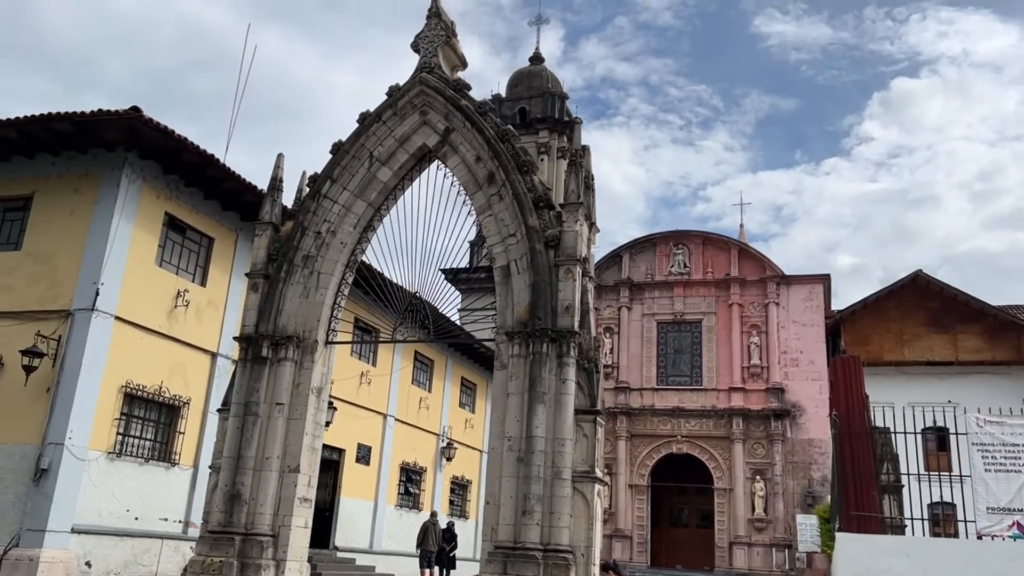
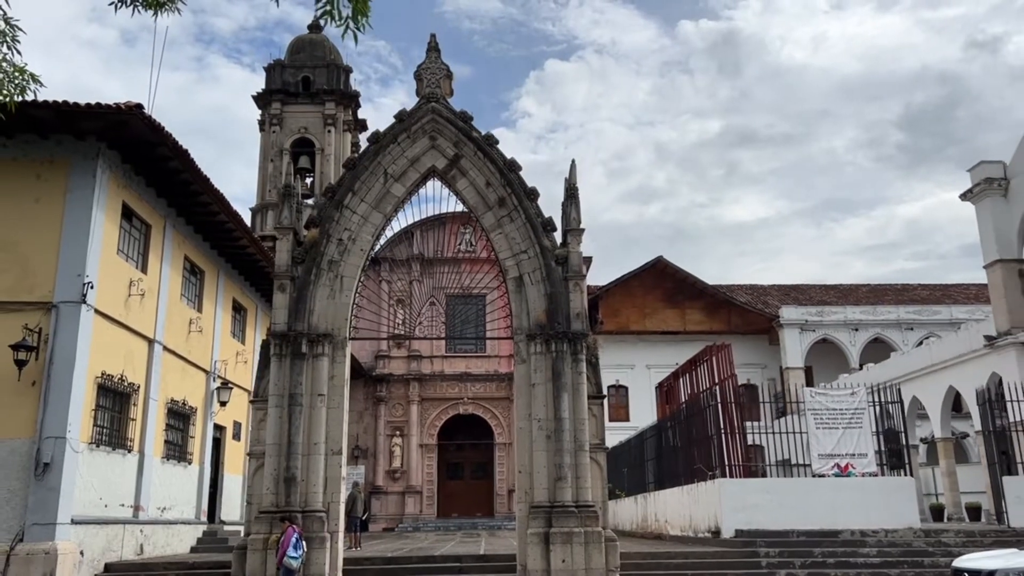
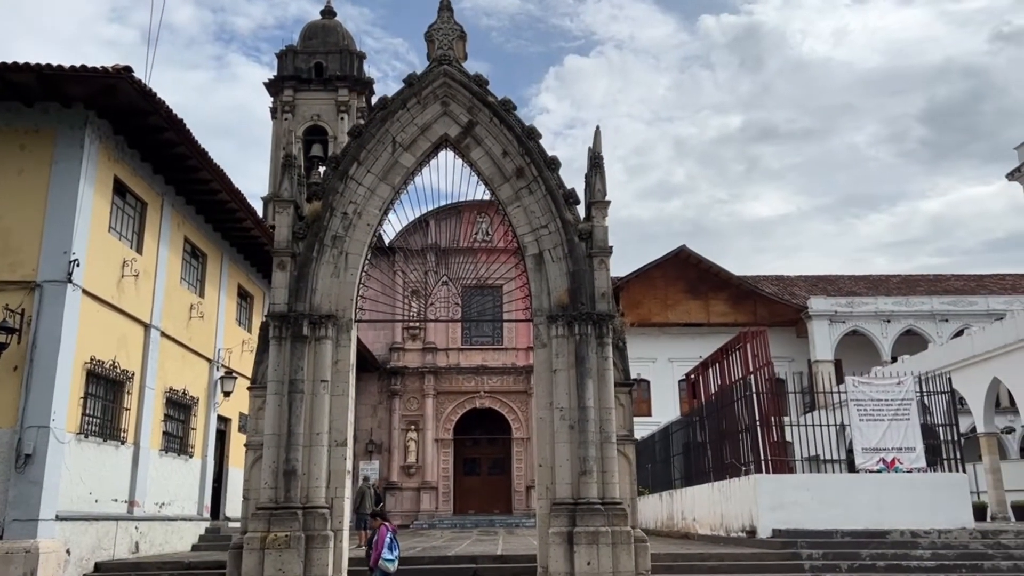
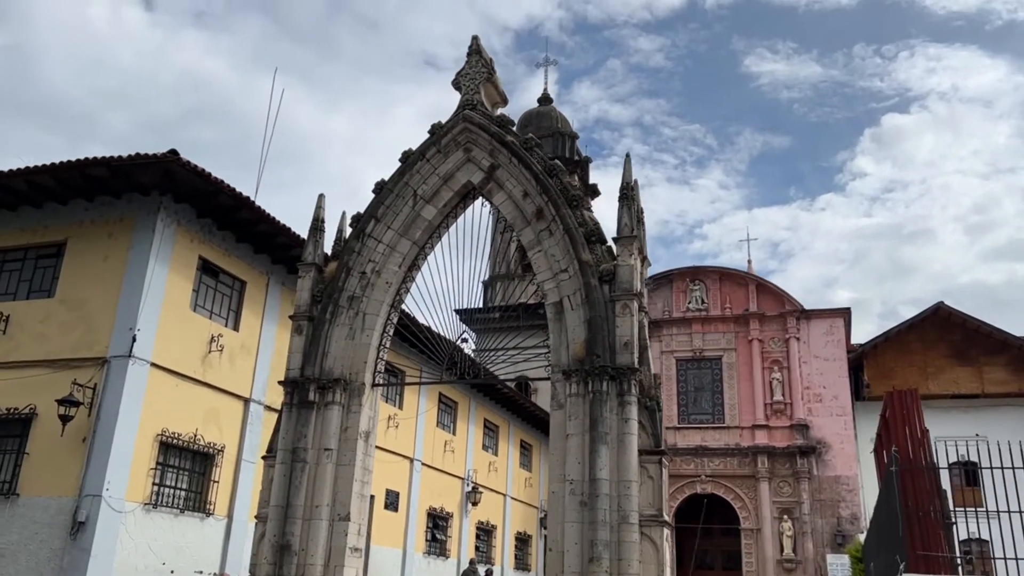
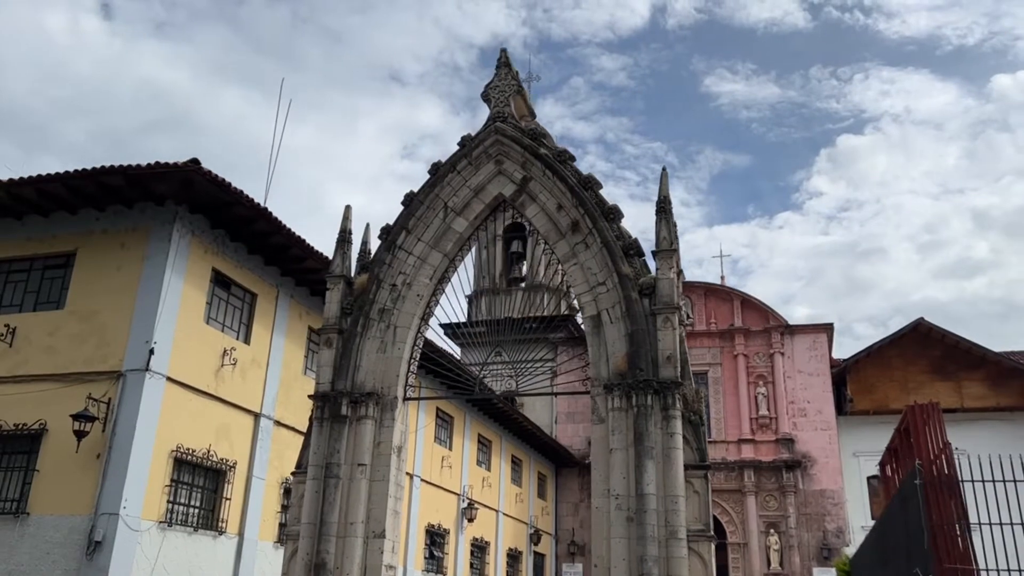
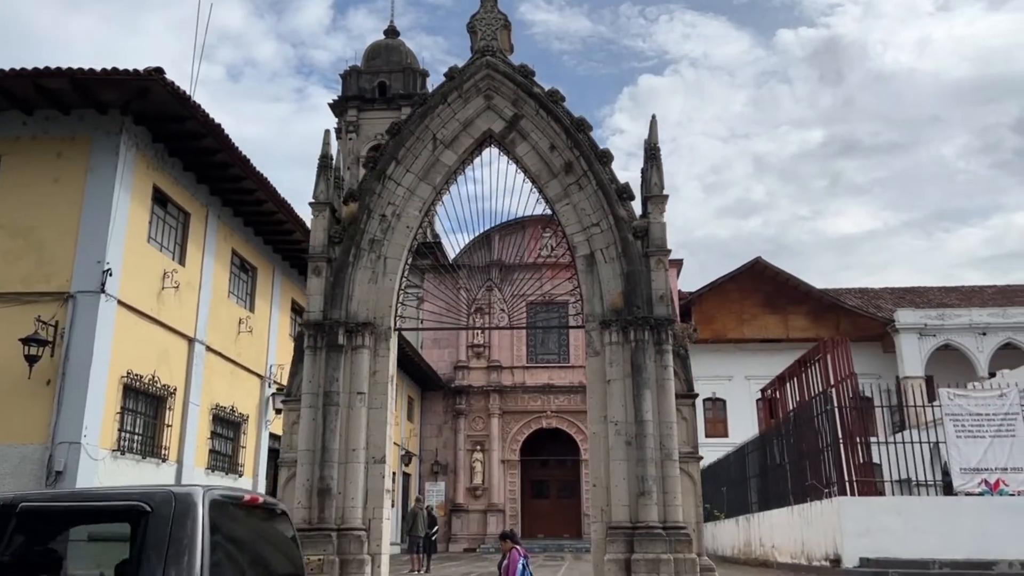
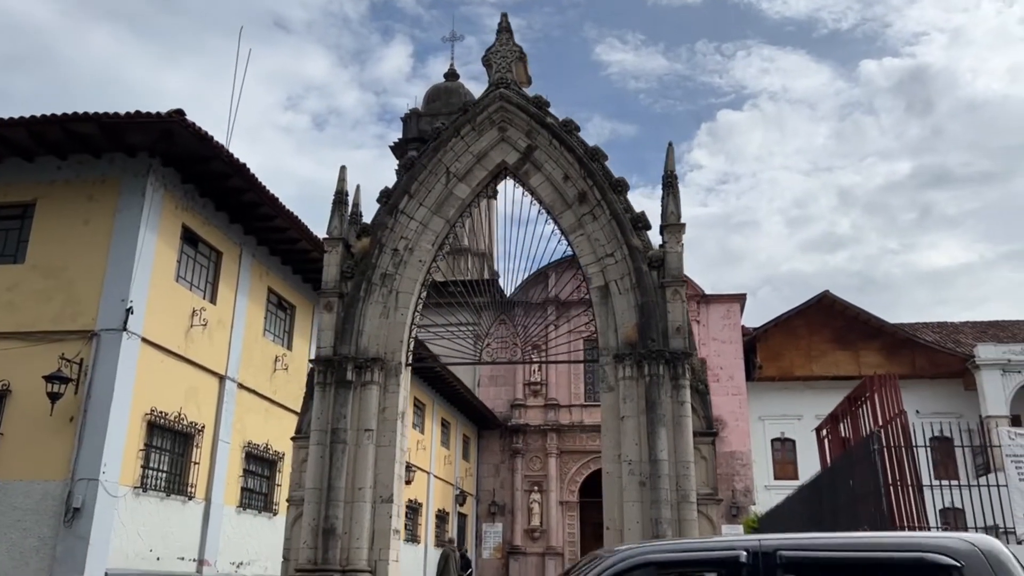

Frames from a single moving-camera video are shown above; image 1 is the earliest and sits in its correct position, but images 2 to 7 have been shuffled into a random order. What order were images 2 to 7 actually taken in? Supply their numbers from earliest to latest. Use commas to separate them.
4, 5, 7, 6, 3, 2
